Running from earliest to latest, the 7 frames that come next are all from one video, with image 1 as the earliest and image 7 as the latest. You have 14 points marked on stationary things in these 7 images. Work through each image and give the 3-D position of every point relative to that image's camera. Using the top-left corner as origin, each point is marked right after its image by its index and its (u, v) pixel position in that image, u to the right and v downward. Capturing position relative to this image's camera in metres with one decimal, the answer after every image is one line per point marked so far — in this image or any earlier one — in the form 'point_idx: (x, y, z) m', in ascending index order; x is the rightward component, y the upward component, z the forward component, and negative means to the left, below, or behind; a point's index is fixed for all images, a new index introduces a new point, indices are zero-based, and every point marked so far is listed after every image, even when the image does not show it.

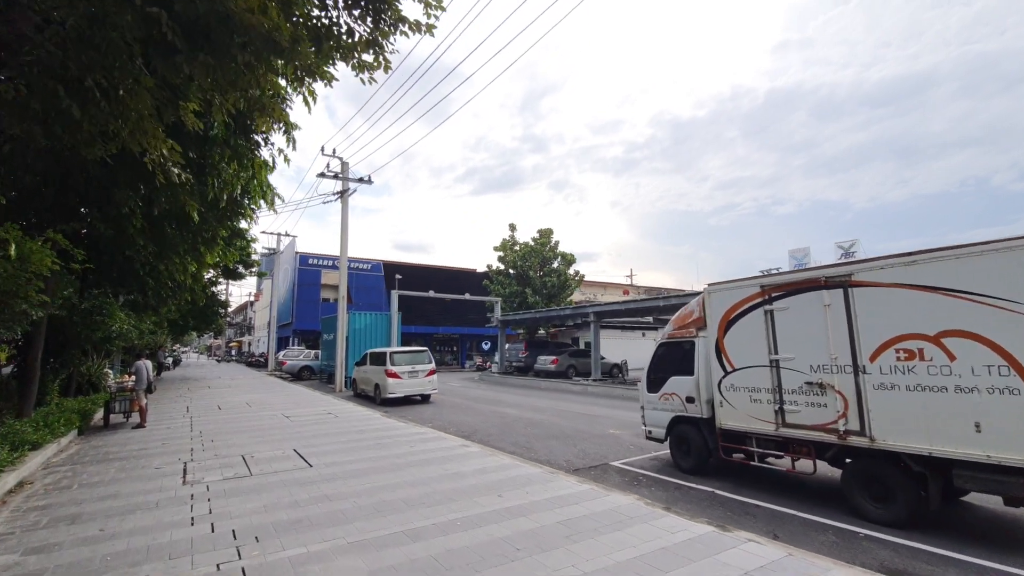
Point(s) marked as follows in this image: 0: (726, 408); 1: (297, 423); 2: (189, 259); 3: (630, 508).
0: (+2.6, -1.4, +6.9) m
1: (-4.0, -2.5, +10.6) m
2: (-6.5, +0.6, +11.7) m
3: (+1.0, -1.9, +4.9) m
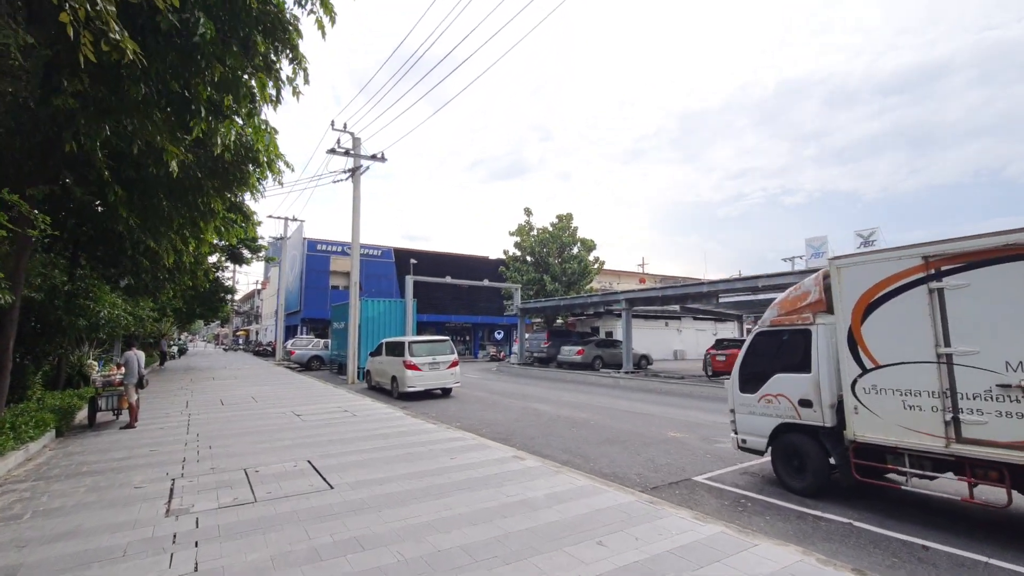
0: (+3.3, -1.2, +5.3) m
1: (-3.2, -2.1, +9.2) m
2: (-5.8, +1.0, +10.2) m
3: (+1.7, -1.6, +3.4) m
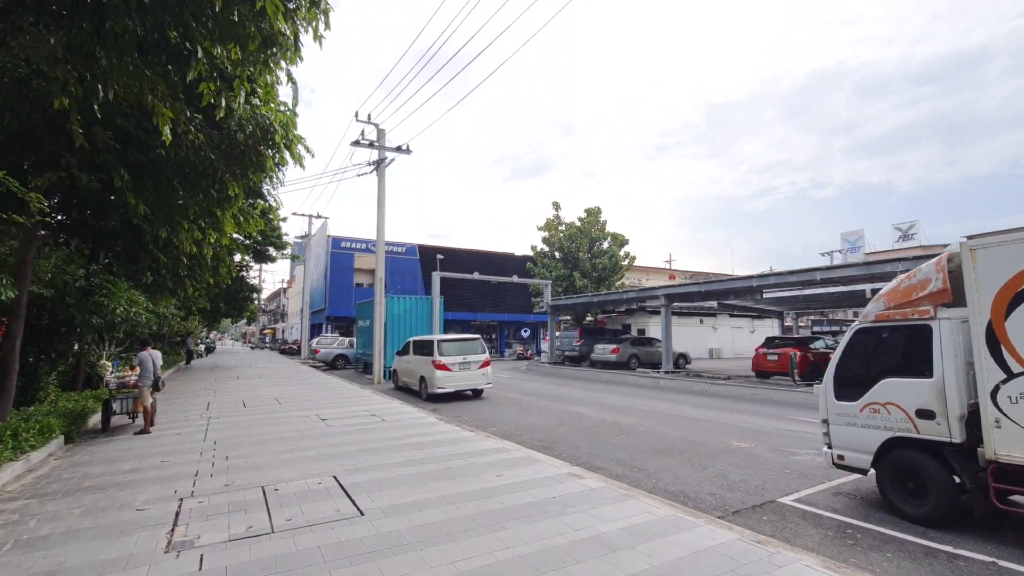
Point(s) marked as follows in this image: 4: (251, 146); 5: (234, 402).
0: (+3.7, -1.1, +4.3) m
1: (-2.6, -2.1, +8.4) m
2: (-5.1, +1.1, +9.5) m
3: (+2.1, -1.6, +2.4) m
4: (-3.9, +2.1, +8.5) m
5: (-6.1, -2.5, +12.7) m
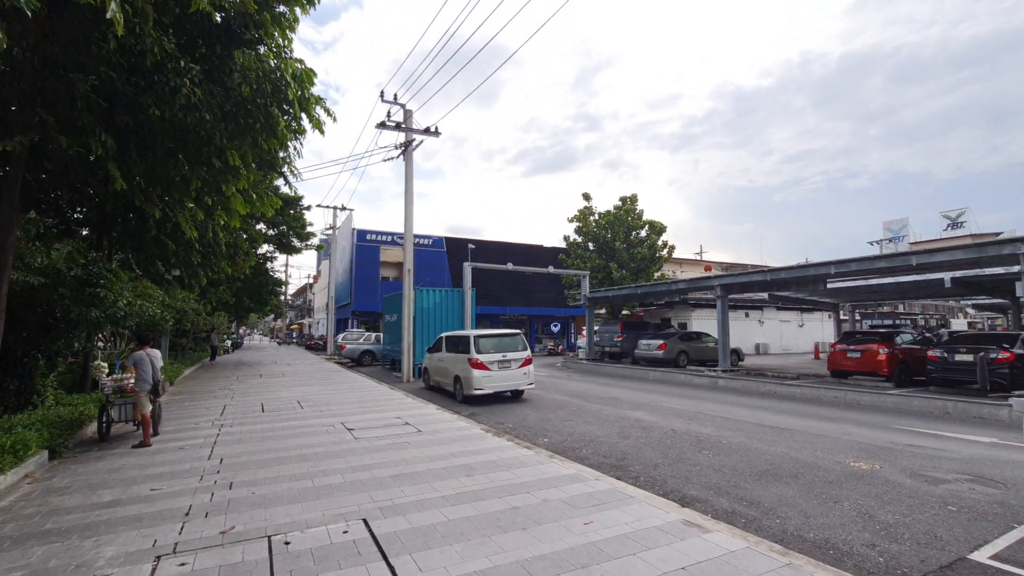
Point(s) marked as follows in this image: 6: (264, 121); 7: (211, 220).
0: (+4.3, -0.9, +2.7) m
1: (-1.8, -1.9, +7.0) m
2: (-4.3, +1.2, +8.2) m
3: (+2.6, -1.4, +0.9) m
4: (-3.1, +2.3, +7.1) m
5: (-5.2, -2.3, +11.5) m
6: (-3.1, +2.1, +7.2) m
7: (-4.8, +1.1, +9.2) m
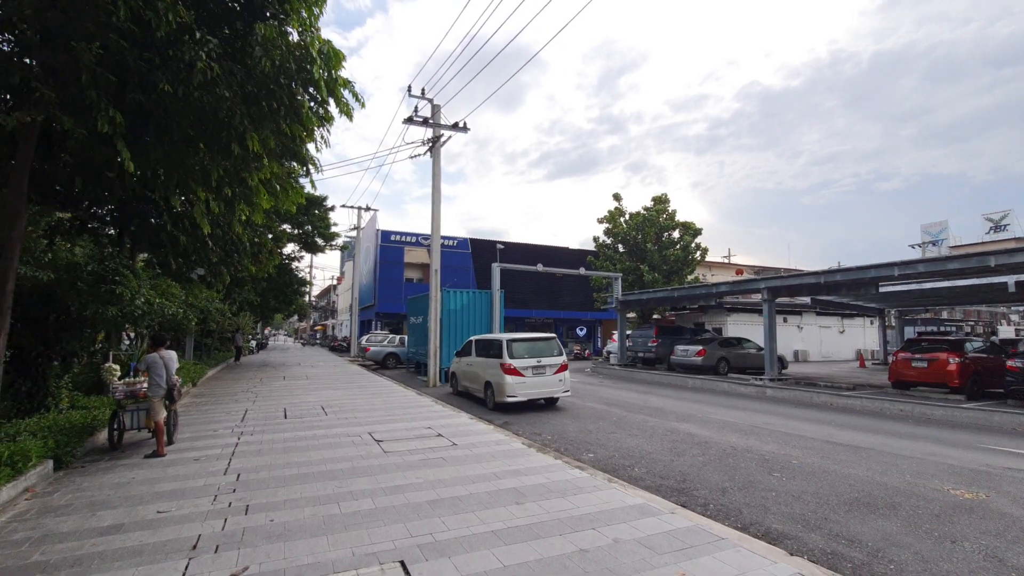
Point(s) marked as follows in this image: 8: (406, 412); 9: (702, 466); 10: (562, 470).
0: (+4.7, -0.9, +1.8) m
1: (-1.3, -1.9, +6.3) m
2: (-3.7, +1.3, +7.6) m
3: (+2.9, -1.4, 0.0) m
4: (-2.6, +2.3, +6.5) m
5: (-4.5, -2.3, +10.9) m
6: (-2.6, +2.1, +6.6) m
7: (-4.2, +1.1, +8.6) m
8: (-1.9, -2.2, +10.2) m
9: (+2.4, -2.2, +7.2) m
10: (+0.5, -1.8, +5.8) m
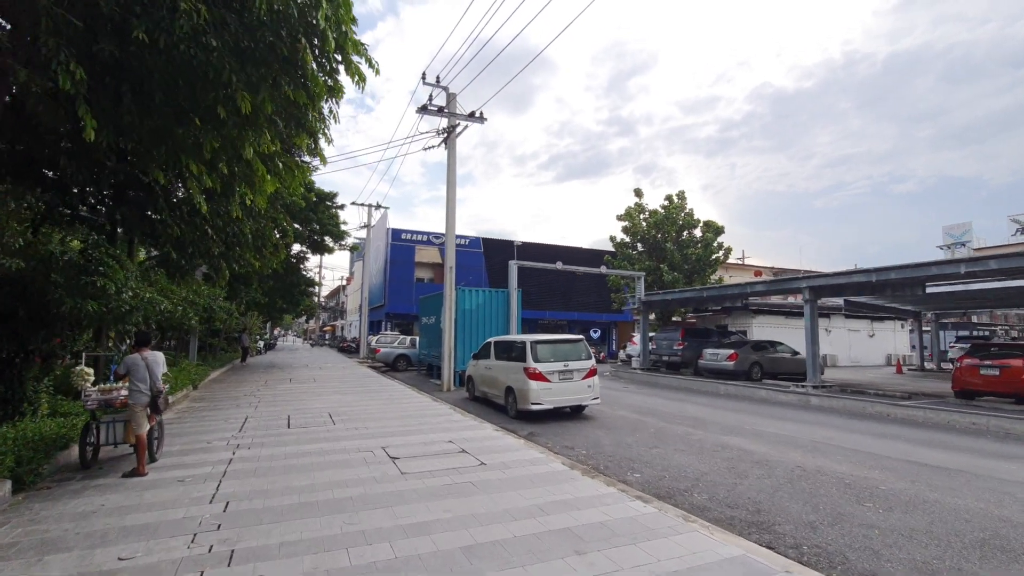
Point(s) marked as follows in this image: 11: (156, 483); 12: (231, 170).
0: (+5.0, -0.9, +0.7) m
1: (-0.9, -1.8, +5.3) m
2: (-3.3, +1.3, +6.6) m
3: (+3.2, -1.3, -1.1) m
4: (-2.2, +2.4, +5.5) m
5: (-4.0, -2.2, +9.9) m
6: (-2.2, +2.2, +5.6) m
7: (-3.7, +1.2, +7.6) m
8: (-1.5, -2.1, +9.2) m
9: (+2.8, -2.2, +6.1) m
10: (+0.9, -1.8, +4.8) m
11: (-3.4, -1.9, +5.6) m
12: (-3.4, +1.4, +7.0) m
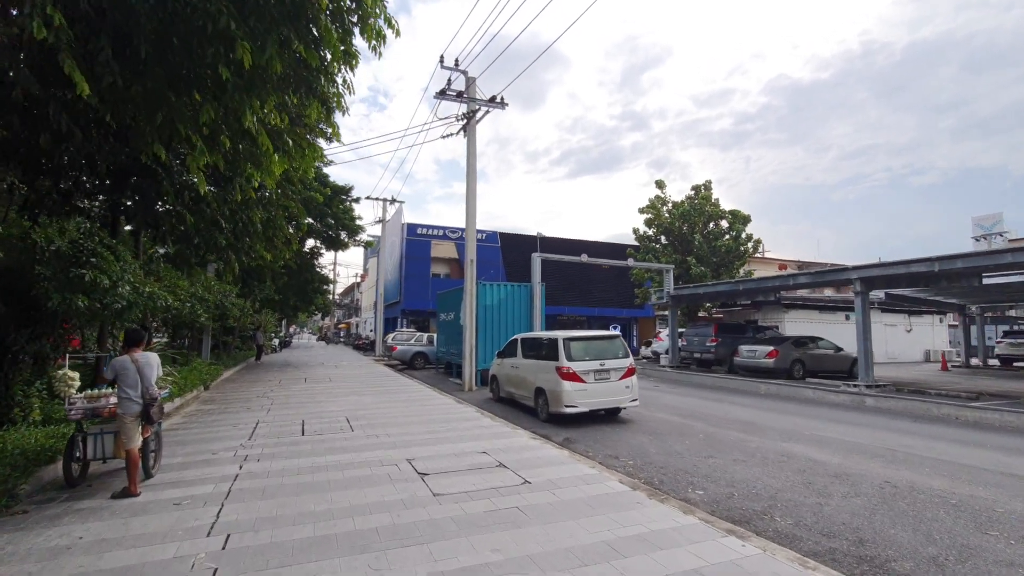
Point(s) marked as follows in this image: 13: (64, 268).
0: (+5.3, -0.7, -0.3) m
1: (-0.5, -1.7, +4.4) m
2: (-2.9, +1.4, +5.8) m
3: (+3.5, -1.2, -2.0) m
4: (-1.8, +2.5, +4.6) m
5: (-3.5, -2.1, +9.1) m
6: (-1.7, +2.3, +4.7) m
7: (-3.3, +1.3, +6.8) m
8: (-0.9, -2.0, +8.4) m
9: (+3.2, -2.0, +5.1) m
10: (+1.3, -1.7, +3.9) m
11: (-3.0, -1.8, +4.8) m
12: (-3.0, +1.5, +6.2) m
13: (-5.1, +0.2, +6.5) m
